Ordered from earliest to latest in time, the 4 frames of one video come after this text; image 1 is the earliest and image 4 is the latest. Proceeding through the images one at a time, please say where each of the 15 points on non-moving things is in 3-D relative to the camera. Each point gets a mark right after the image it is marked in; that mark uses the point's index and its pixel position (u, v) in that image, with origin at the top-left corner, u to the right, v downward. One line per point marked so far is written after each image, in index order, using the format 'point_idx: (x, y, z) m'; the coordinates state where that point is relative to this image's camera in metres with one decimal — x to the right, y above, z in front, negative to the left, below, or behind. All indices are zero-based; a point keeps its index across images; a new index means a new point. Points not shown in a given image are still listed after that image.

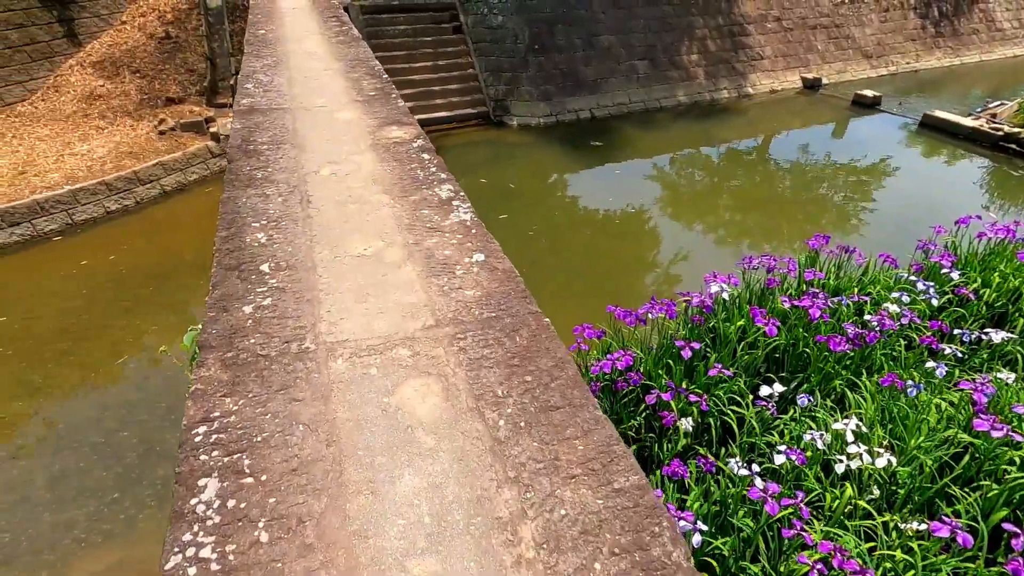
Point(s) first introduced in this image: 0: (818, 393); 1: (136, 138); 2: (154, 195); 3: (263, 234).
0: (+1.4, -0.5, +2.5) m
1: (-4.5, +1.8, +6.3) m
2: (-4.0, +1.0, +6.0) m
3: (-0.8, +0.2, +1.8) m
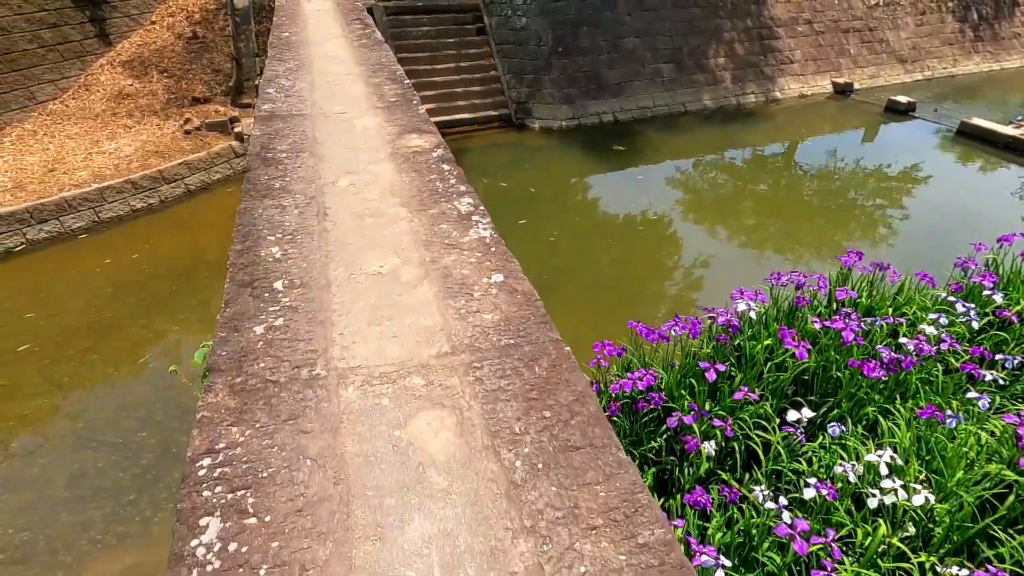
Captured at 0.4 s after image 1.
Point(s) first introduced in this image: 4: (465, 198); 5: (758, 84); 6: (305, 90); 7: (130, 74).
0: (+1.5, -0.6, +2.4) m
1: (-4.2, +1.8, +6.4) m
2: (-3.8, +1.1, +6.0) m
3: (-0.8, +0.1, +1.7) m
4: (-0.2, +0.3, +2.0) m
5: (+4.4, +3.6, +9.5) m
6: (-1.2, +1.2, +3.2) m
7: (-5.0, +2.8, +7.0) m
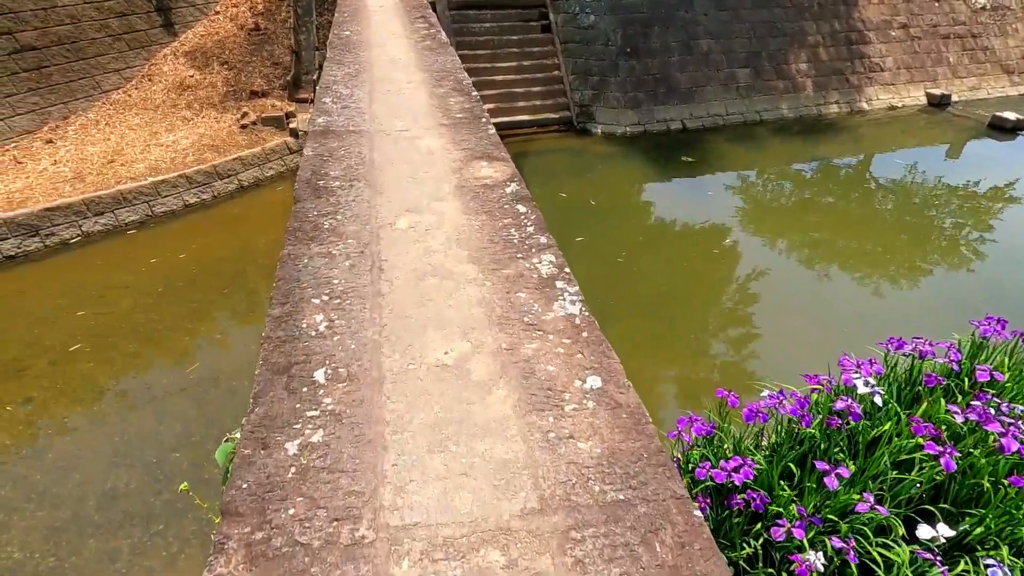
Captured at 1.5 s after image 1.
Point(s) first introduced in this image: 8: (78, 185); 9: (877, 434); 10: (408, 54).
0: (+1.7, -0.9, +1.9) m
1: (-3.5, +1.9, +6.3) m
2: (-3.1, +1.1, +5.9) m
3: (-0.5, -0.1, +1.4) m
4: (+0.1, +0.1, +1.7) m
5: (+5.4, +3.2, +8.8) m
6: (-0.8, +1.0, +2.9) m
7: (-4.2, +2.9, +6.9) m
8: (-4.4, +1.0, +5.4) m
9: (+1.5, -0.6, +2.2) m
10: (-0.7, +1.6, +3.6) m
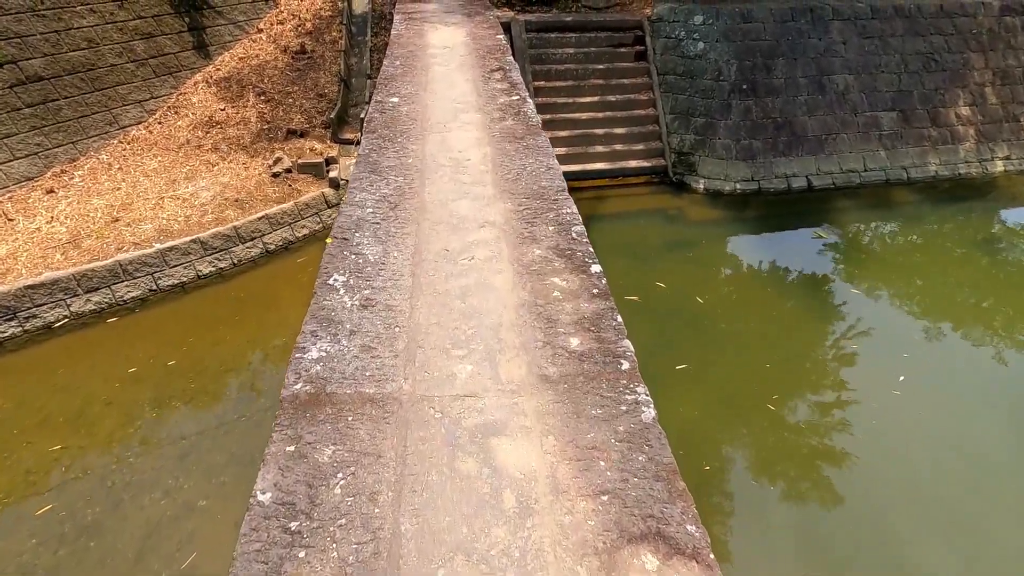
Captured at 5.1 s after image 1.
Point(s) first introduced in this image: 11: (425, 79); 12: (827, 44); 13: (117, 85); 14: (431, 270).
0: (+2.0, -2.1, +0.5) m
1: (-2.6, +1.1, +5.3) m
2: (-2.4, +0.3, +4.9) m
3: (-0.2, -1.1, +0.2) m
4: (+0.4, -0.9, +0.4) m
5: (+6.5, +1.8, +6.9) m
6: (-0.3, 0.0, +1.6) m
7: (-3.2, +2.1, +5.9) m
8: (-3.7, +0.3, +4.4) m
9: (+1.8, -1.7, +0.7) m
10: (-0.1, +0.6, +2.4) m
11: (-0.5, +1.3, +3.3) m
12: (+3.9, +3.0, +6.6) m
13: (-4.1, +2.1, +5.5) m
14: (-0.3, +0.1, +1.8) m
